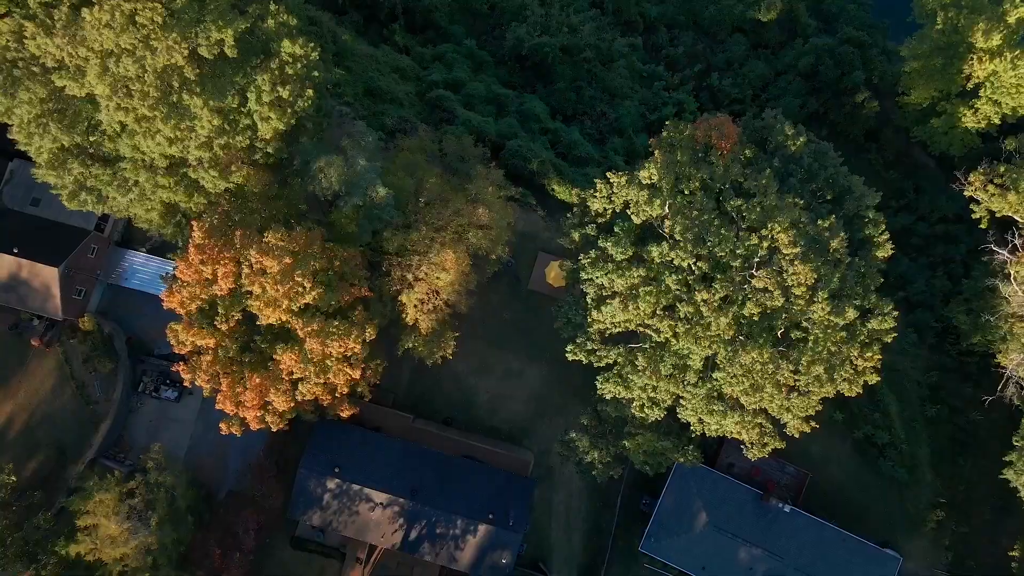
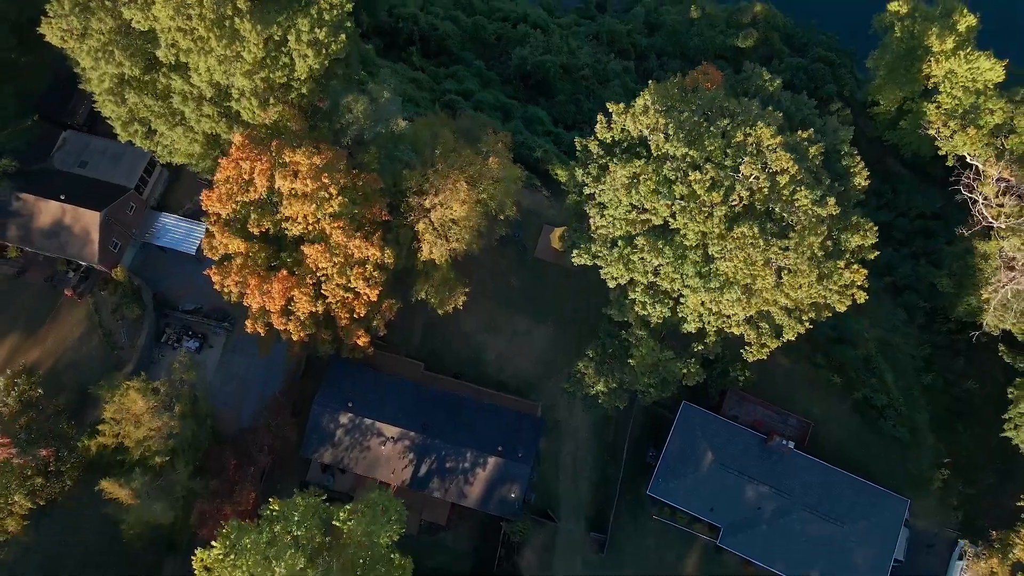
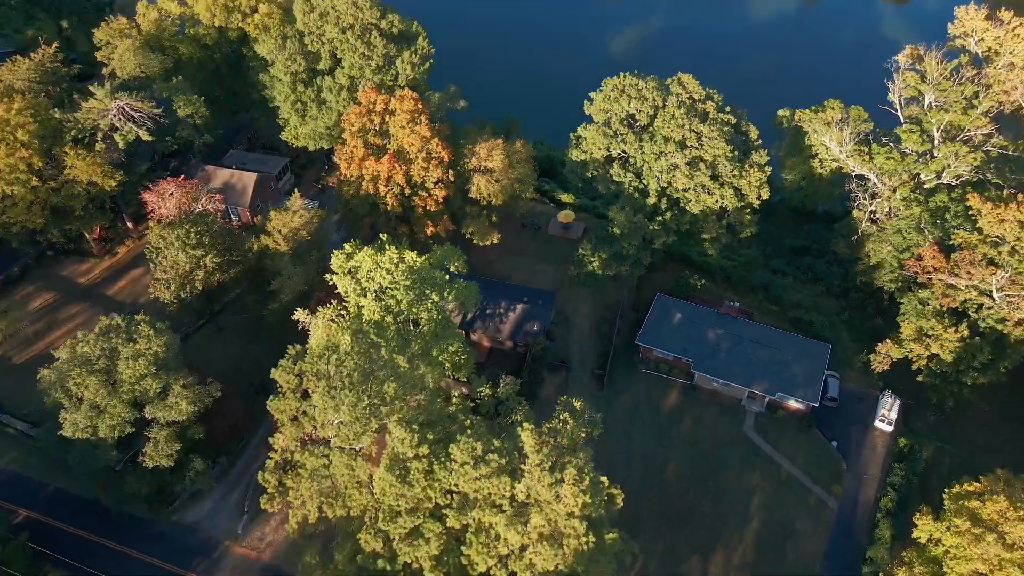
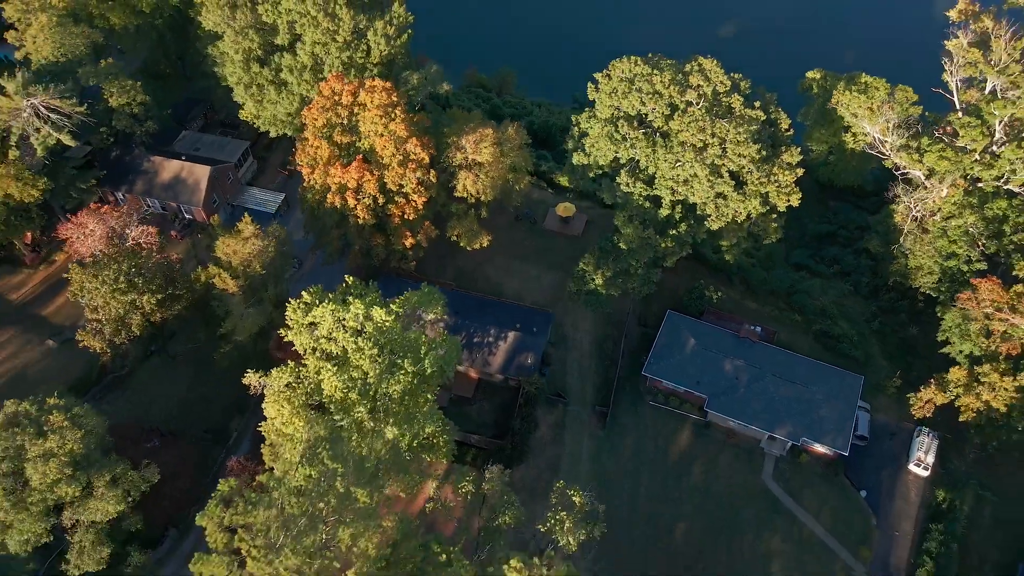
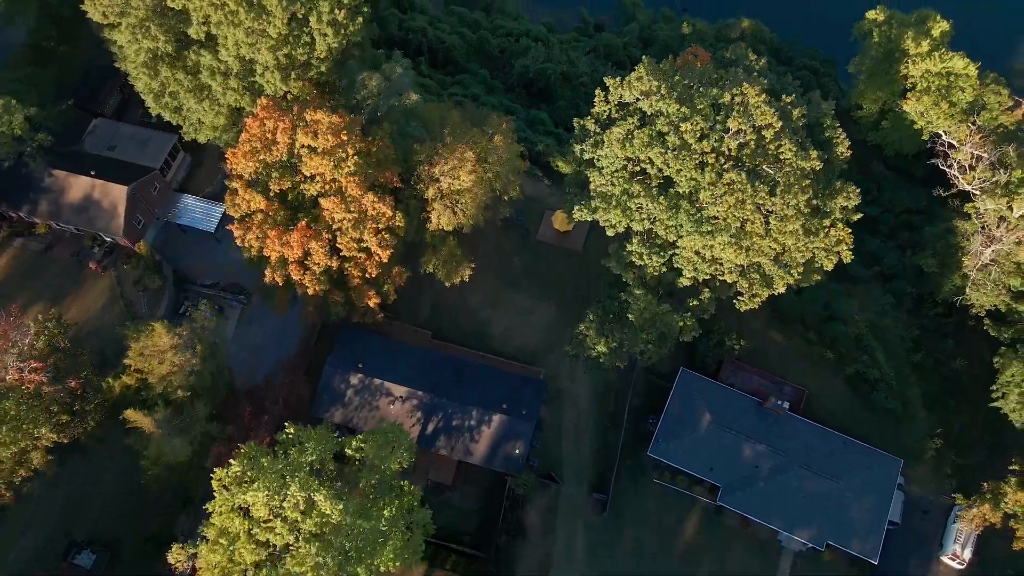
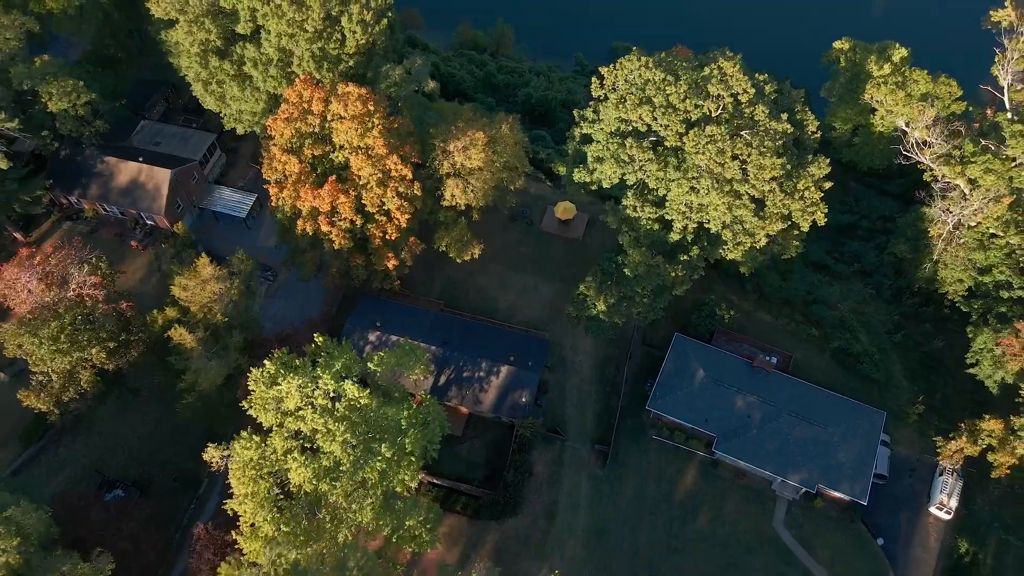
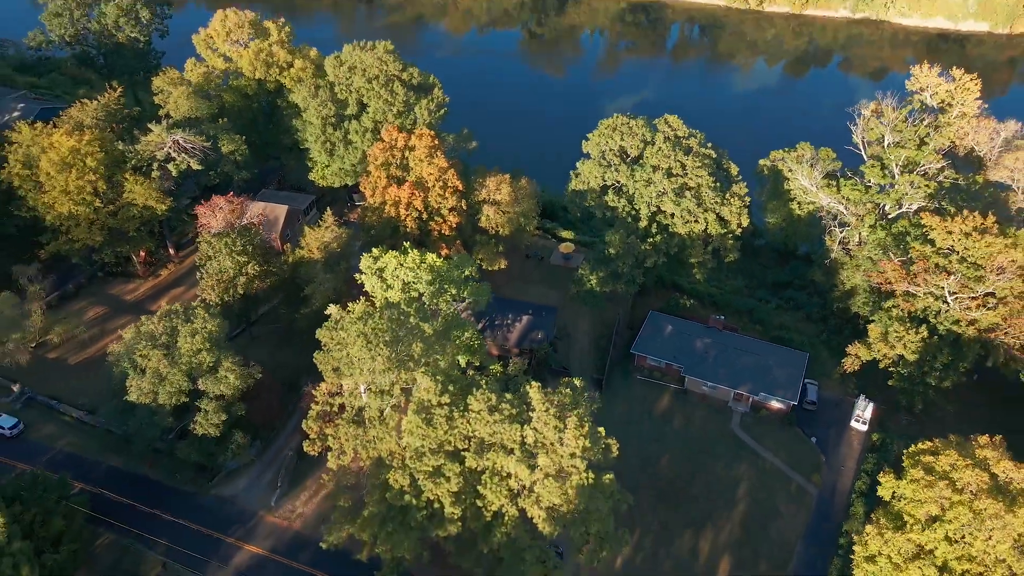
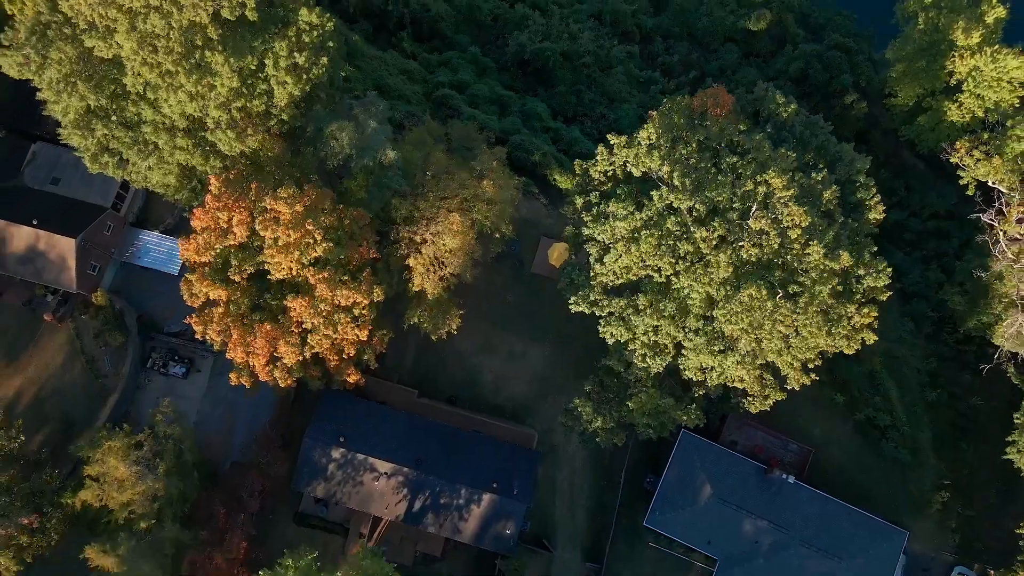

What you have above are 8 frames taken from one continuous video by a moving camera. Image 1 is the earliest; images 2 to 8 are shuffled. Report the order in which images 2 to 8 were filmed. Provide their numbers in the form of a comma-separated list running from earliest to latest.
8, 2, 5, 6, 4, 3, 7
